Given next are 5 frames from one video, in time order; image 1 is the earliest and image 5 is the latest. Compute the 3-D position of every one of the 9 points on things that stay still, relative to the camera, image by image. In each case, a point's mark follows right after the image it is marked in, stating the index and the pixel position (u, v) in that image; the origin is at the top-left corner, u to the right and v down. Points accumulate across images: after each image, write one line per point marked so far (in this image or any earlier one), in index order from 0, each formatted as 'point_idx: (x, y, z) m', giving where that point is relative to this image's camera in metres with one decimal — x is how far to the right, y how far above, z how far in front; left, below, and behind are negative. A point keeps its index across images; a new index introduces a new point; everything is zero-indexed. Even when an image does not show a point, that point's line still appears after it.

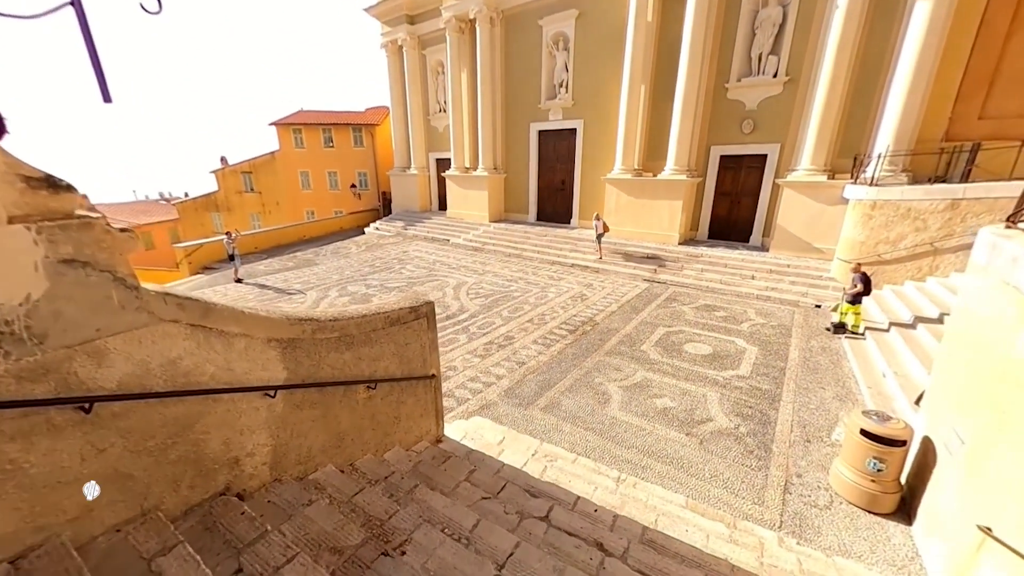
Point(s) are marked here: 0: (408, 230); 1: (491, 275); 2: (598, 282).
0: (-3.7, +2.0, +13.9) m
1: (-0.5, +0.3, +9.3) m
2: (+1.9, +0.1, +8.6) m
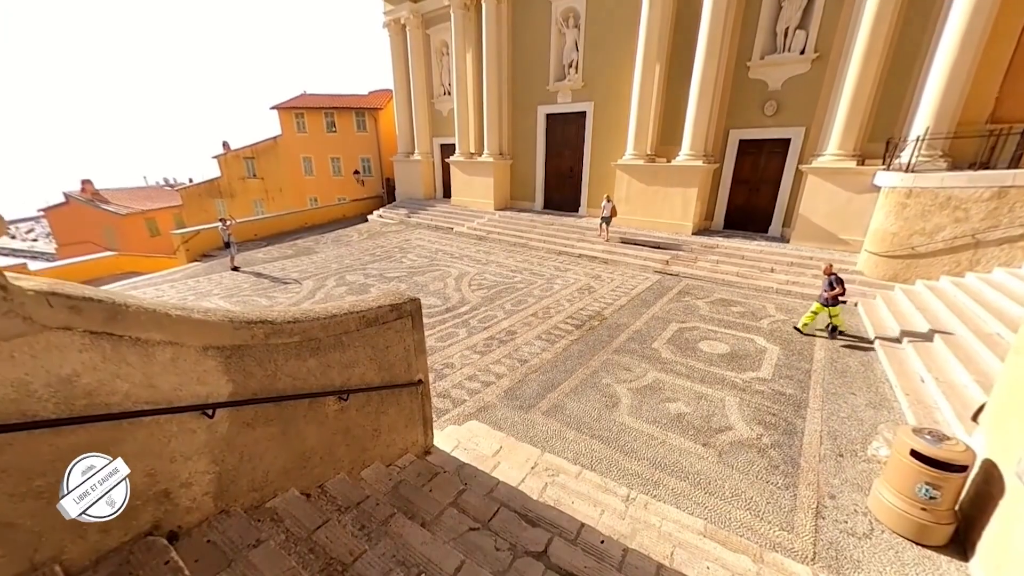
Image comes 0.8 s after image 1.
0: (-3.5, +2.4, +13.5) m
1: (-0.4, +0.5, +9.0) m
2: (+2.0, +0.3, +8.2) m
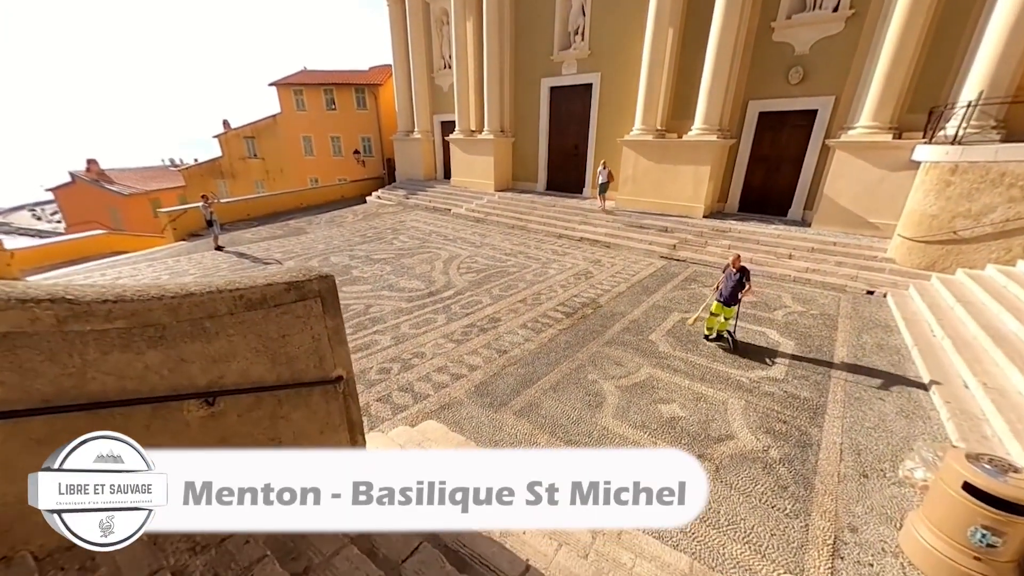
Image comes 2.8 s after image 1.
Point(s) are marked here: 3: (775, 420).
0: (-3.4, +2.9, +13.0) m
1: (-0.5, +0.9, +8.4) m
2: (+1.8, +0.6, +7.6) m
3: (+2.2, -1.1, +3.3) m
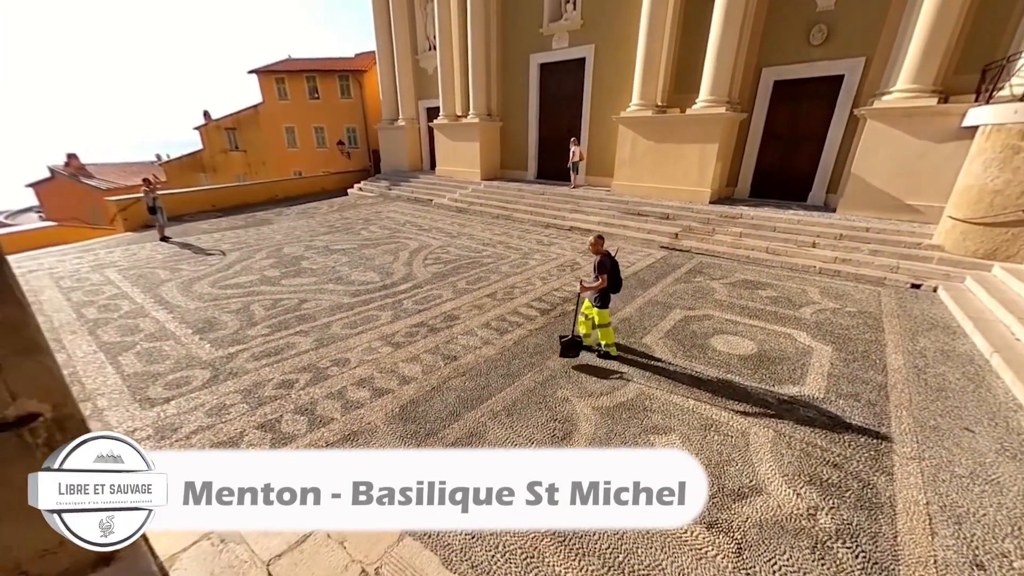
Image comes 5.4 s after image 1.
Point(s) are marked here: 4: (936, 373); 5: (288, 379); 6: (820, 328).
0: (-3.7, +3.0, +12.1) m
1: (-0.9, +1.0, +7.4) m
2: (+1.5, +0.7, +6.5) m
3: (+1.8, -1.0, +2.2) m
4: (+3.3, -0.7, +3.1) m
5: (-1.7, -0.7, +3.1) m
6: (+3.0, -0.4, +3.9) m
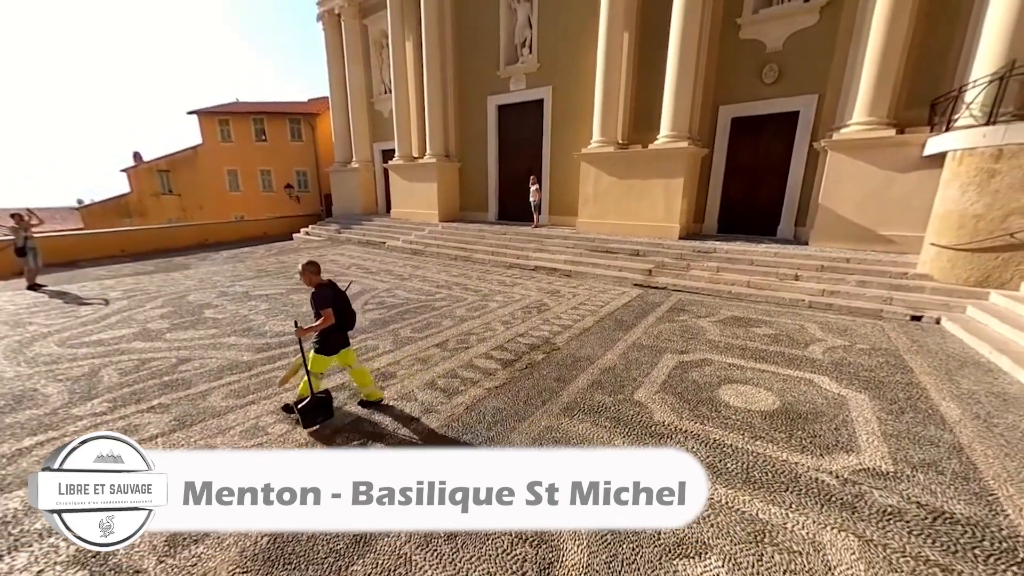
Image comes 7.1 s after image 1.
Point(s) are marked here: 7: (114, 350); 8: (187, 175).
0: (-4.9, +1.5, +11.1) m
1: (-1.6, +0.1, +6.5) m
2: (+0.8, 0.0, +5.8) m
3: (+1.6, -1.1, +1.4) m
4: (+3.0, -0.8, +2.4) m
5: (-2.0, -1.0, +1.9) m
6: (+2.7, -0.7, +3.2) m
7: (-3.7, -0.6, +3.7) m
8: (-13.5, +4.7, +16.2) m
